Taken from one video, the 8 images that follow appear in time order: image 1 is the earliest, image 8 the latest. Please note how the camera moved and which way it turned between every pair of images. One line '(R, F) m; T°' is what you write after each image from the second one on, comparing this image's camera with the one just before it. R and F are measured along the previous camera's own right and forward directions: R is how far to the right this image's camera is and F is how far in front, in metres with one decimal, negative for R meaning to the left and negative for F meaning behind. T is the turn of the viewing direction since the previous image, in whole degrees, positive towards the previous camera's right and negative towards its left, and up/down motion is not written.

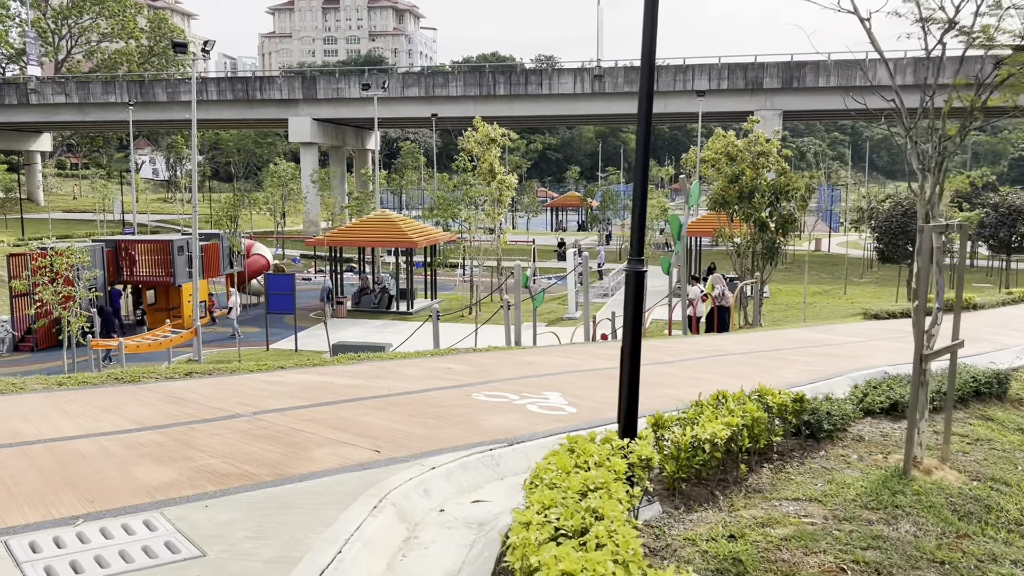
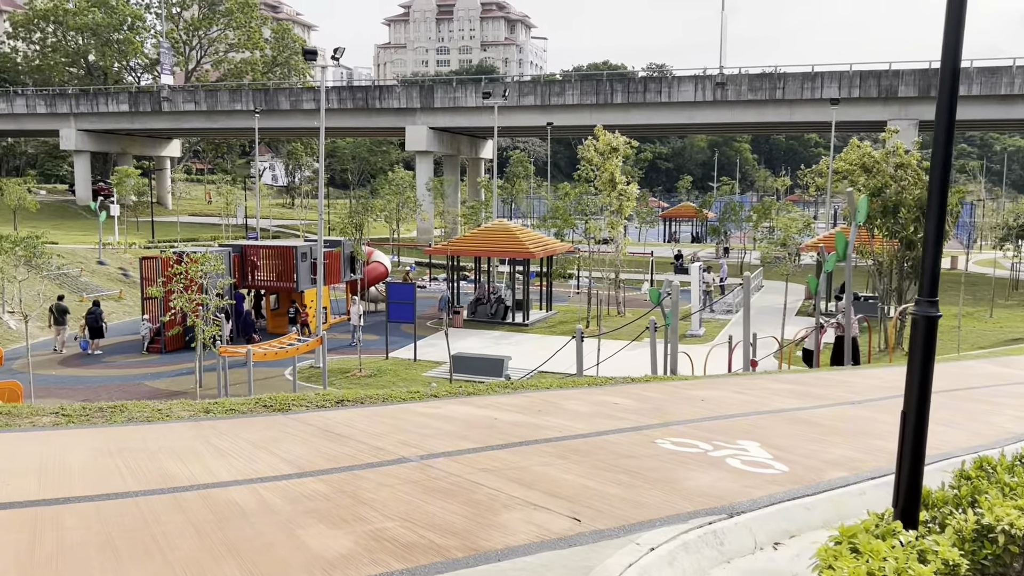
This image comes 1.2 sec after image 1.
(-0.6, +0.7) m; -6°
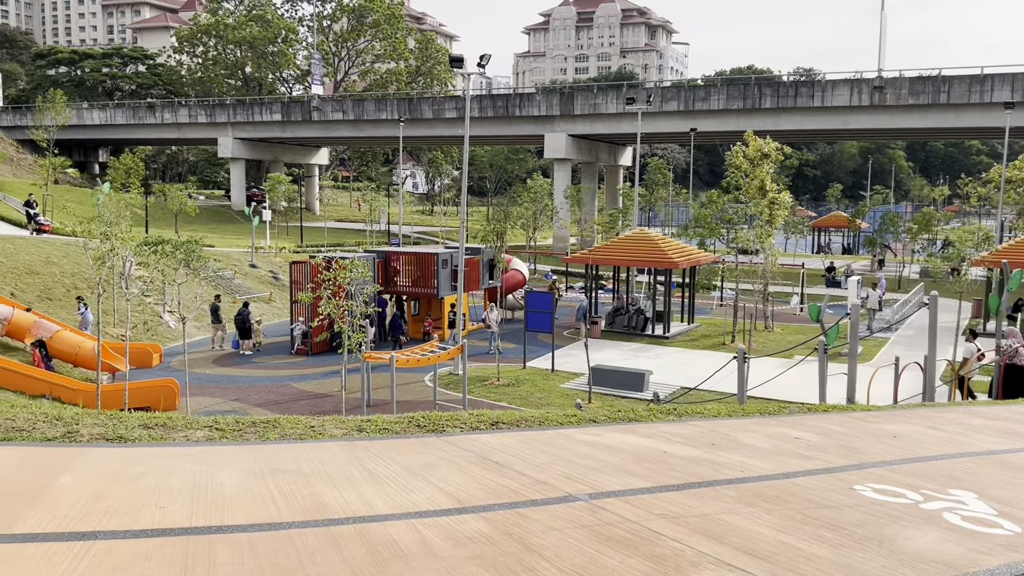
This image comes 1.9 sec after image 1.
(-0.2, +0.5) m; -8°
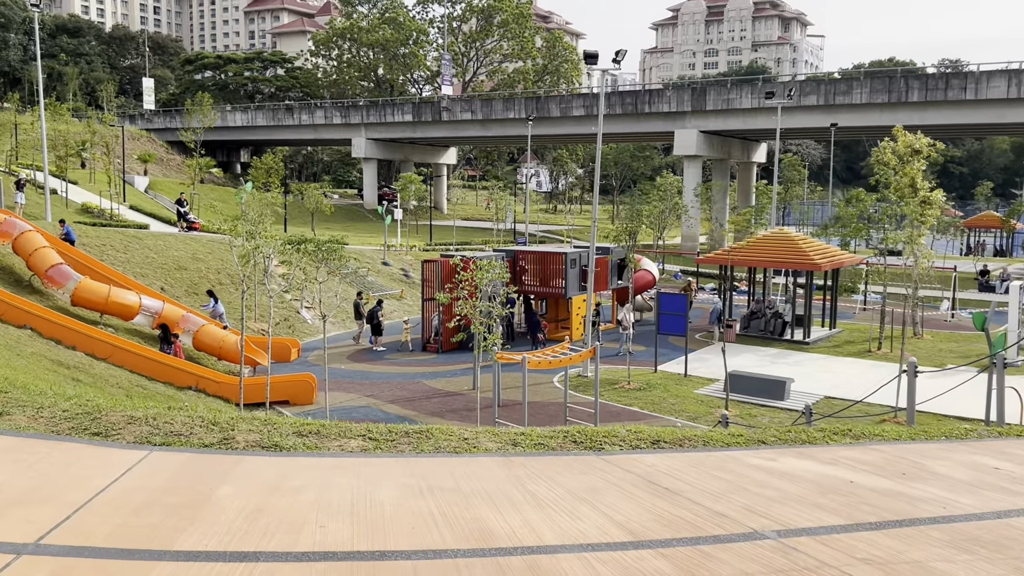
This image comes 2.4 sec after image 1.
(-0.3, +0.3) m; -8°
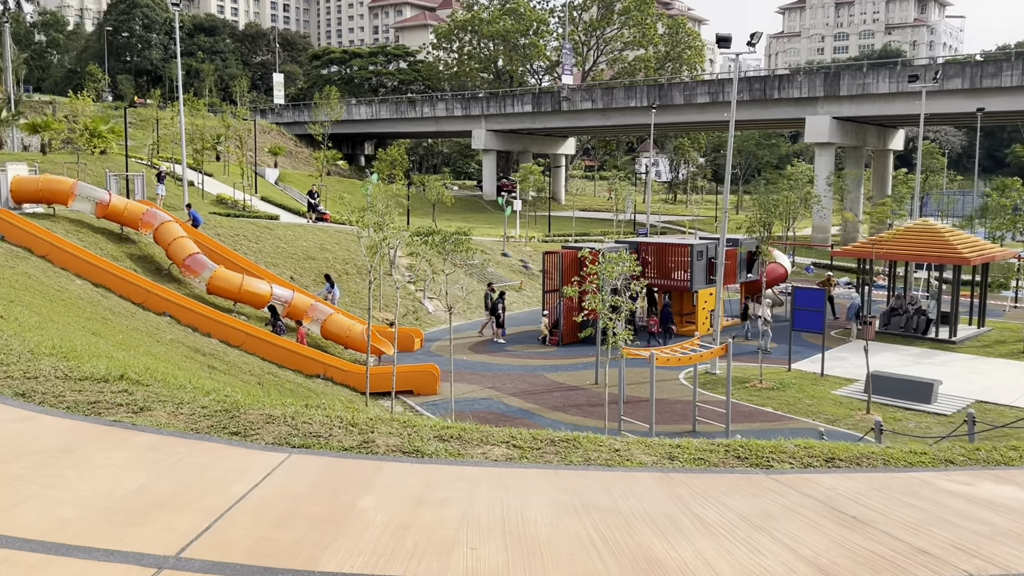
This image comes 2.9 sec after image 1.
(-0.2, +0.4) m; -7°
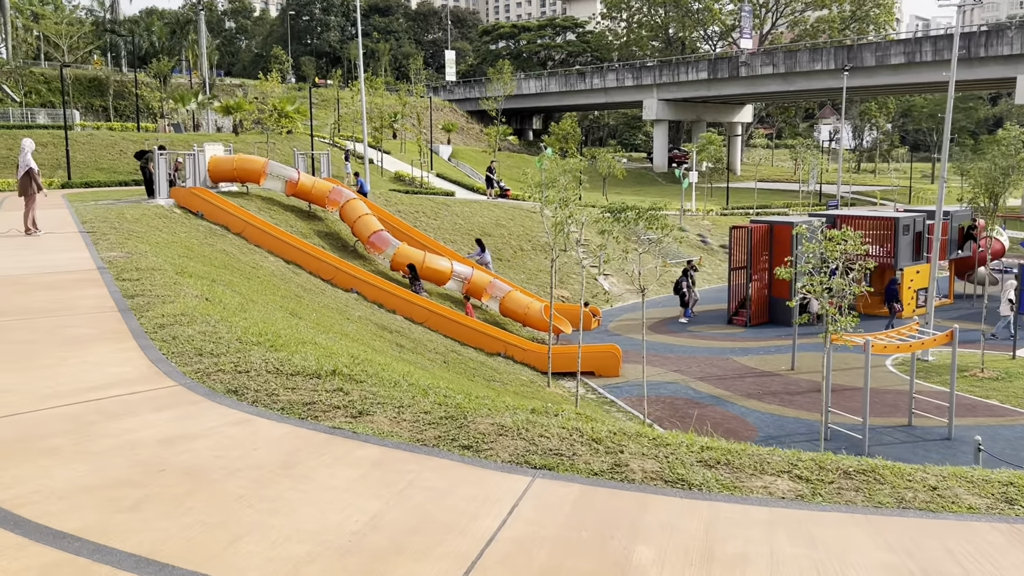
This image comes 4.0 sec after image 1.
(-0.5, +0.7) m; -10°
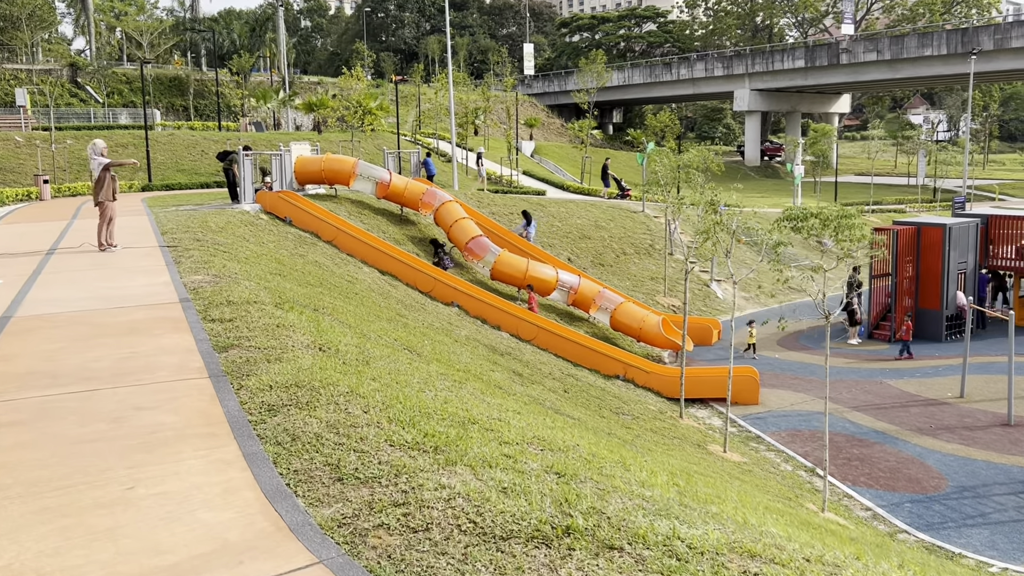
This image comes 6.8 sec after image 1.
(-1.0, +2.2) m; -4°
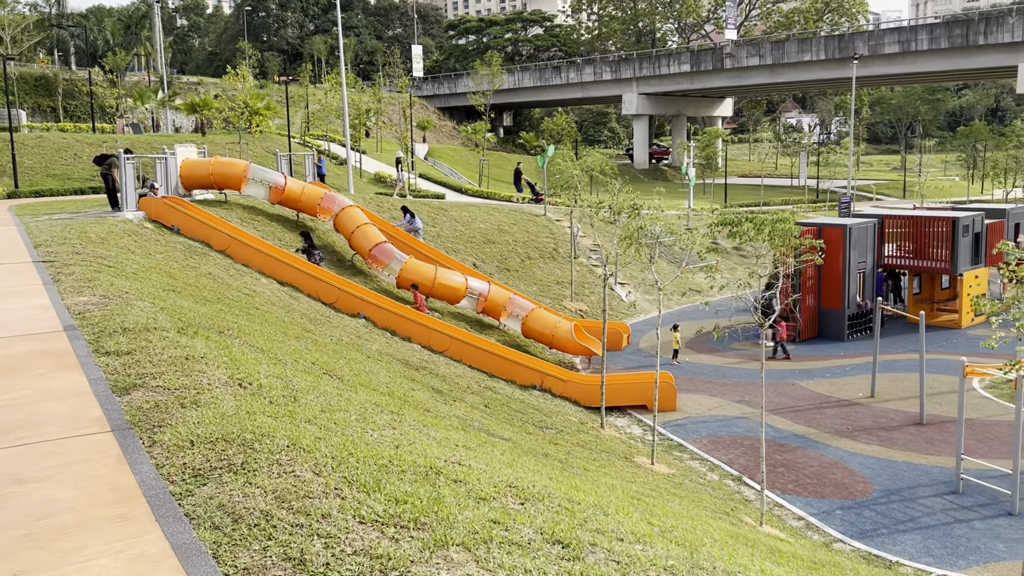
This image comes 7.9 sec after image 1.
(-0.4, +0.8) m; +7°
